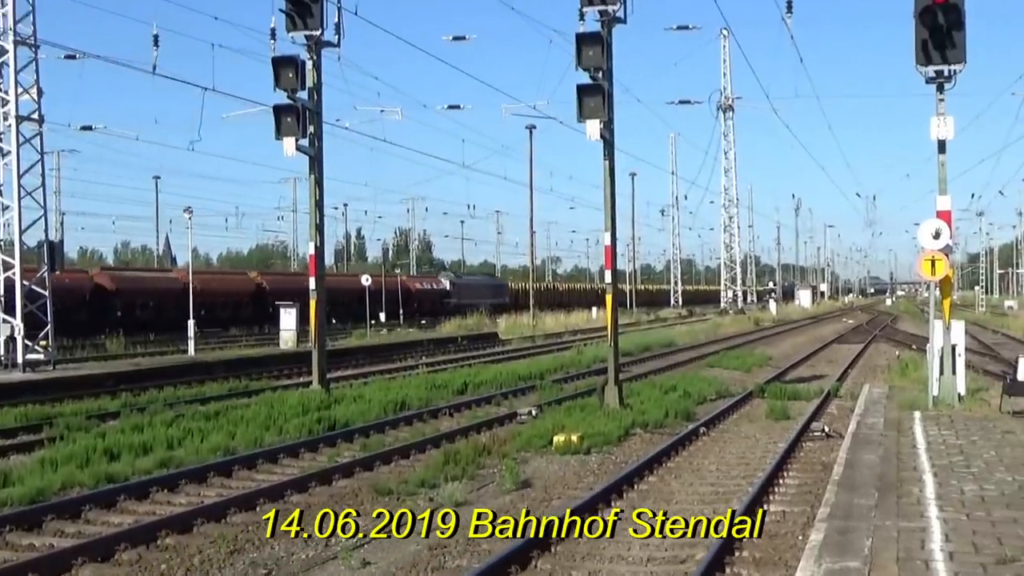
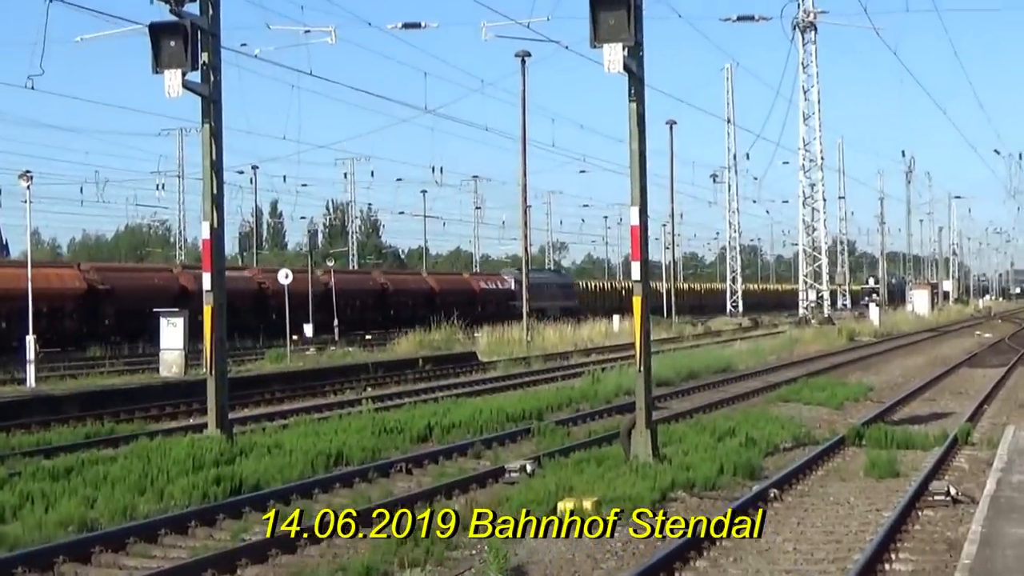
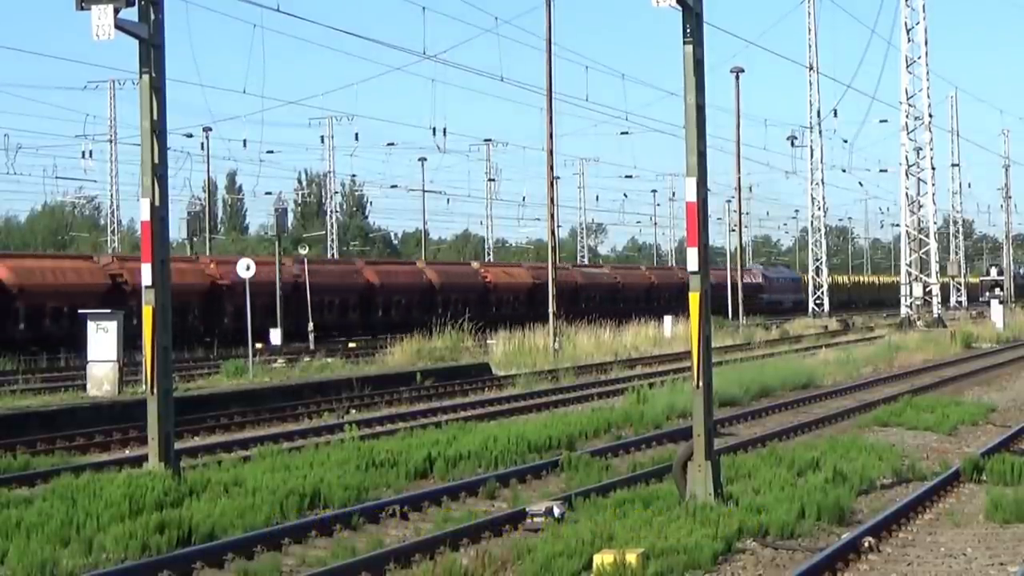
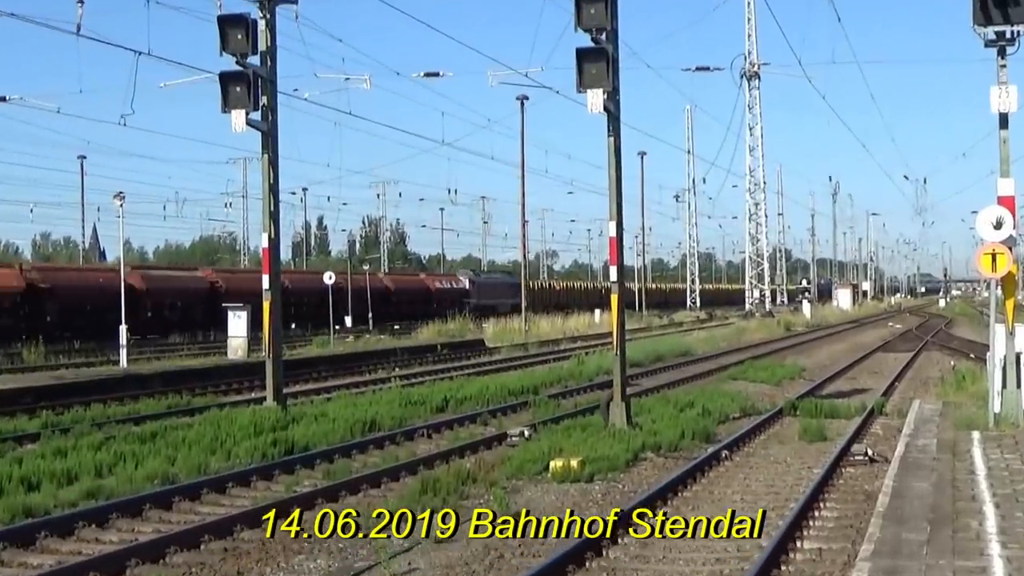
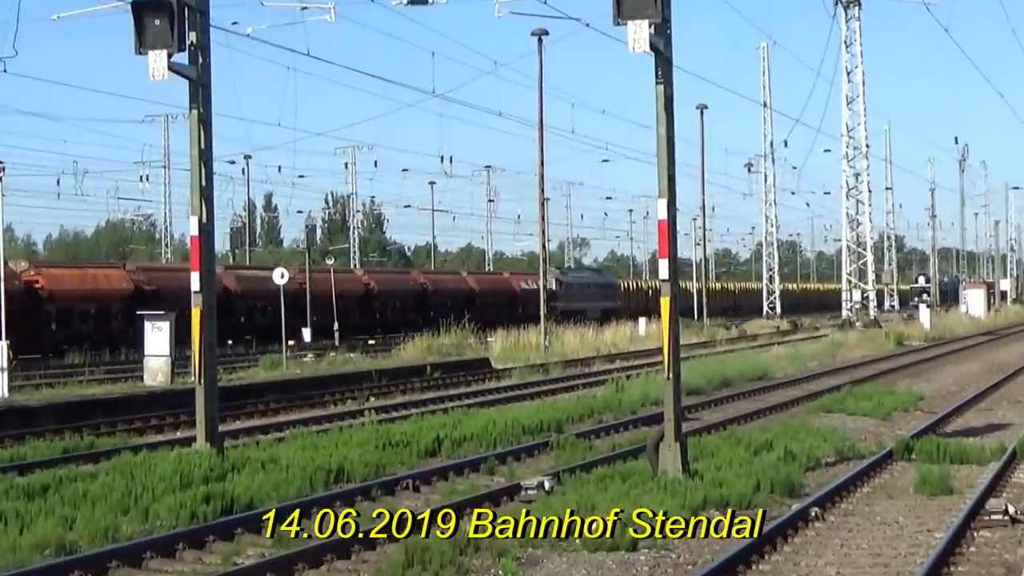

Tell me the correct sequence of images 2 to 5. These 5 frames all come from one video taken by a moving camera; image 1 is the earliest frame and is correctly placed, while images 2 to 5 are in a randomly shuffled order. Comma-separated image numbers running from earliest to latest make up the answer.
4, 2, 5, 3
